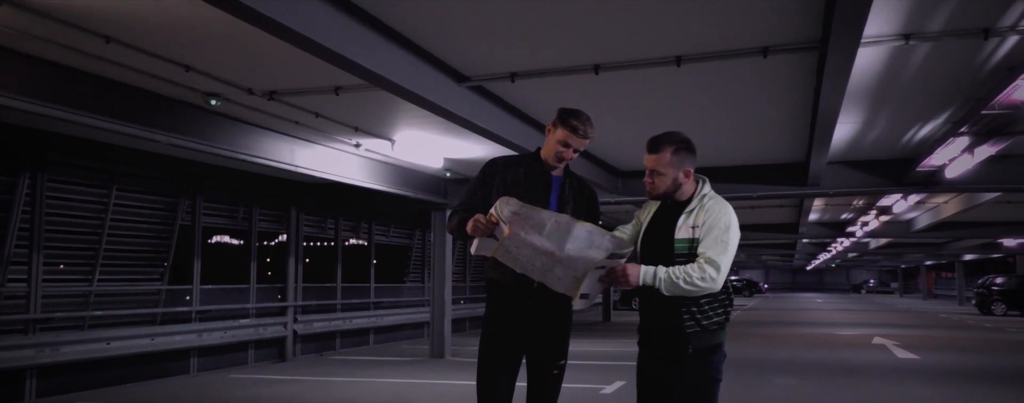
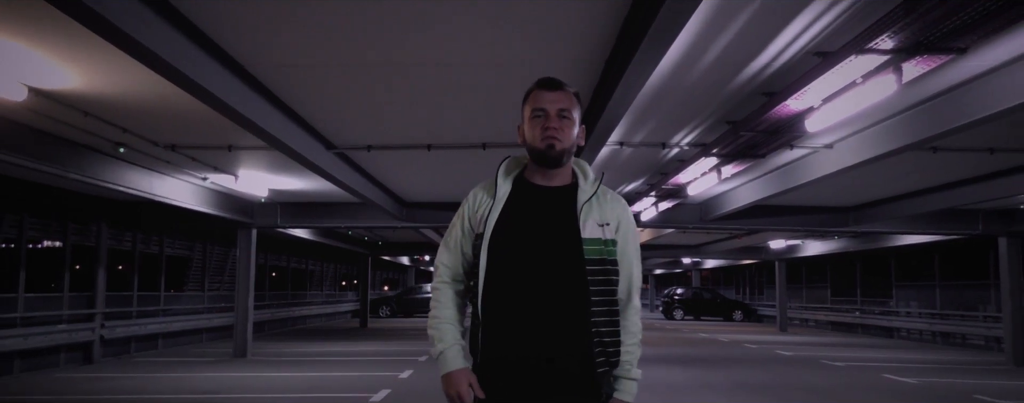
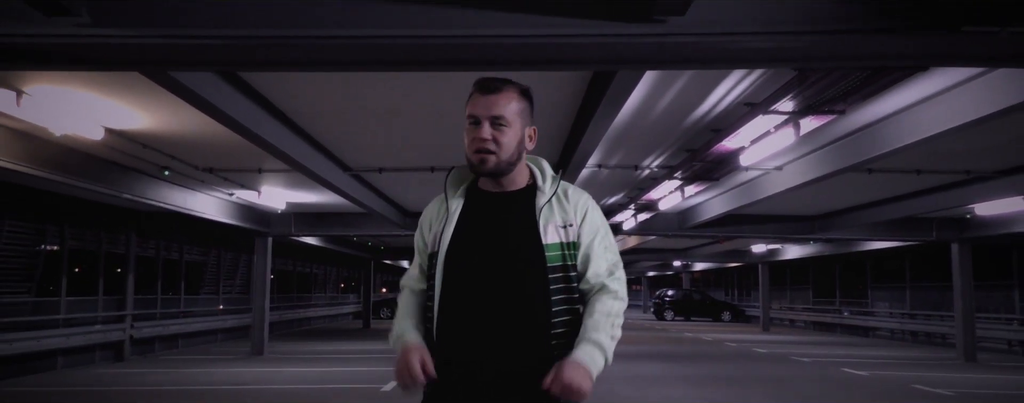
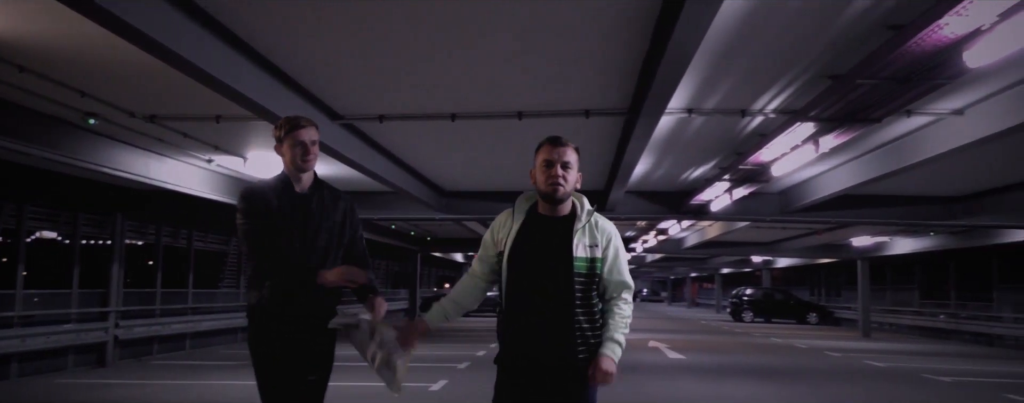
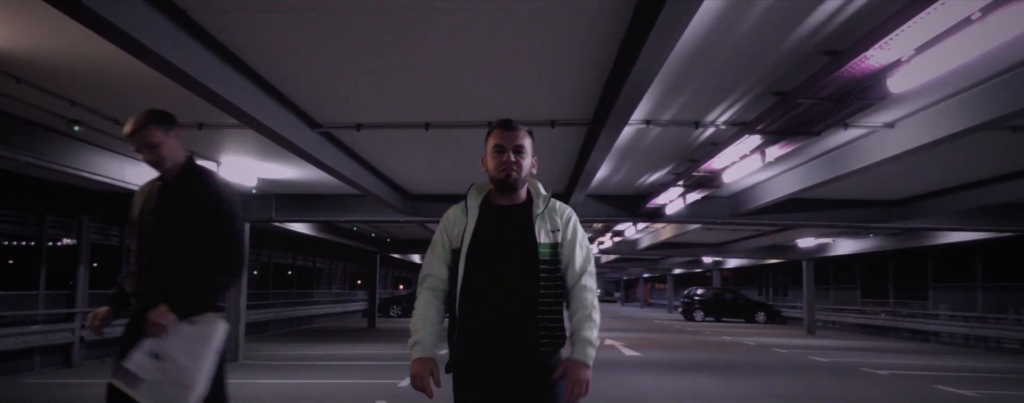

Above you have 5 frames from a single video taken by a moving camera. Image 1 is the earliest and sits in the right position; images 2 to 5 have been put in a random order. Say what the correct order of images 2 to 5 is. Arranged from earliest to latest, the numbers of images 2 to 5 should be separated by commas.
4, 5, 2, 3
